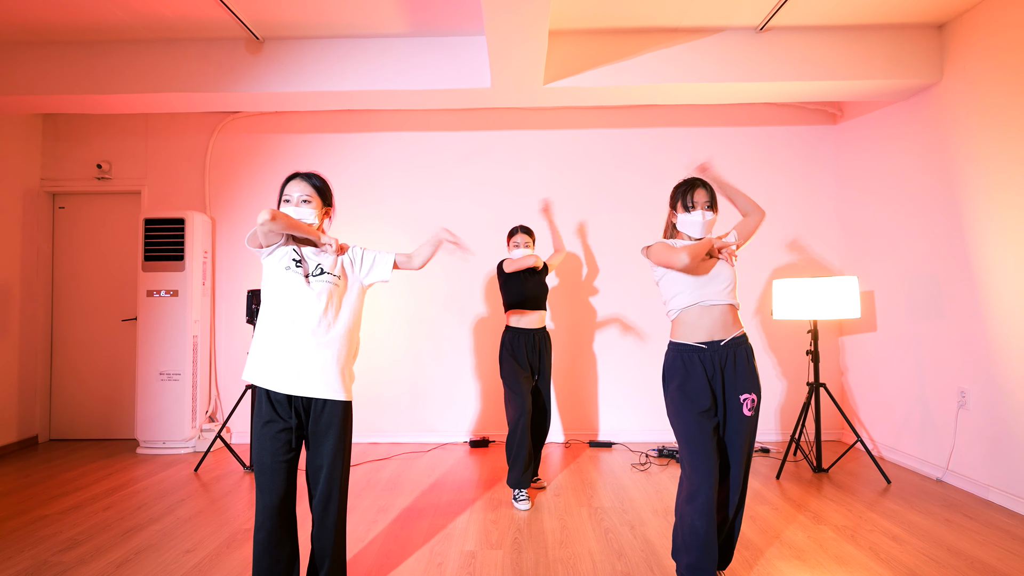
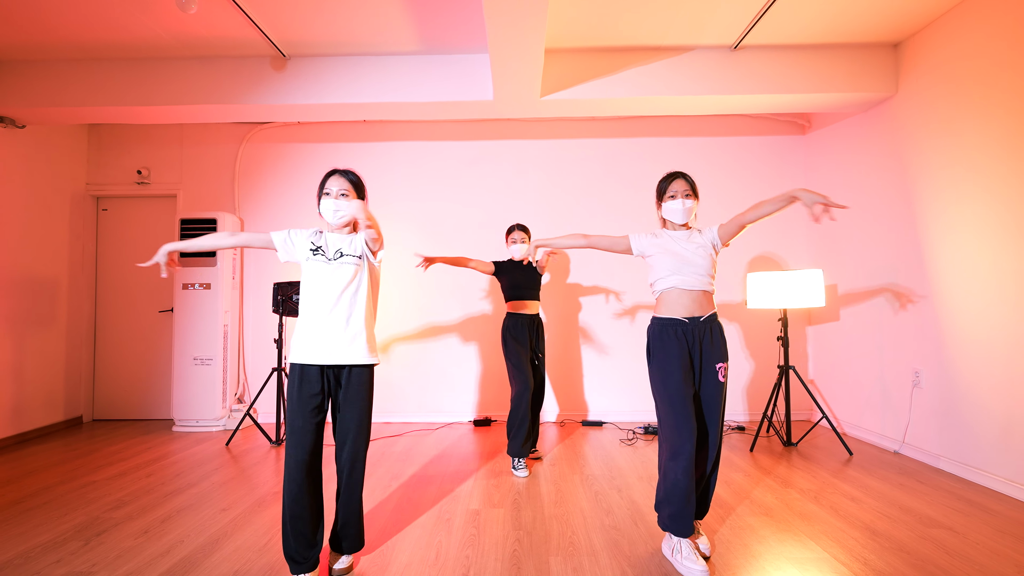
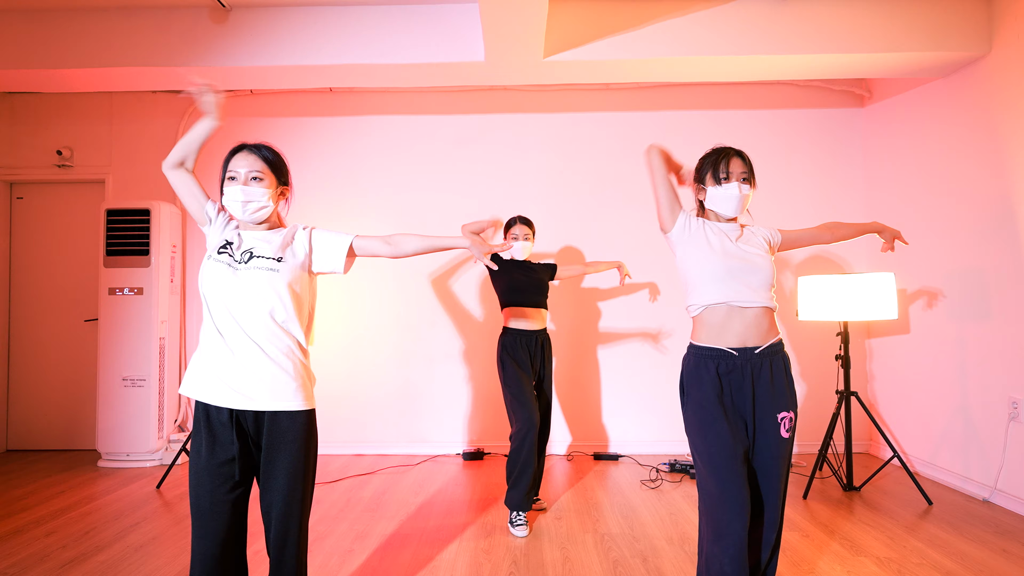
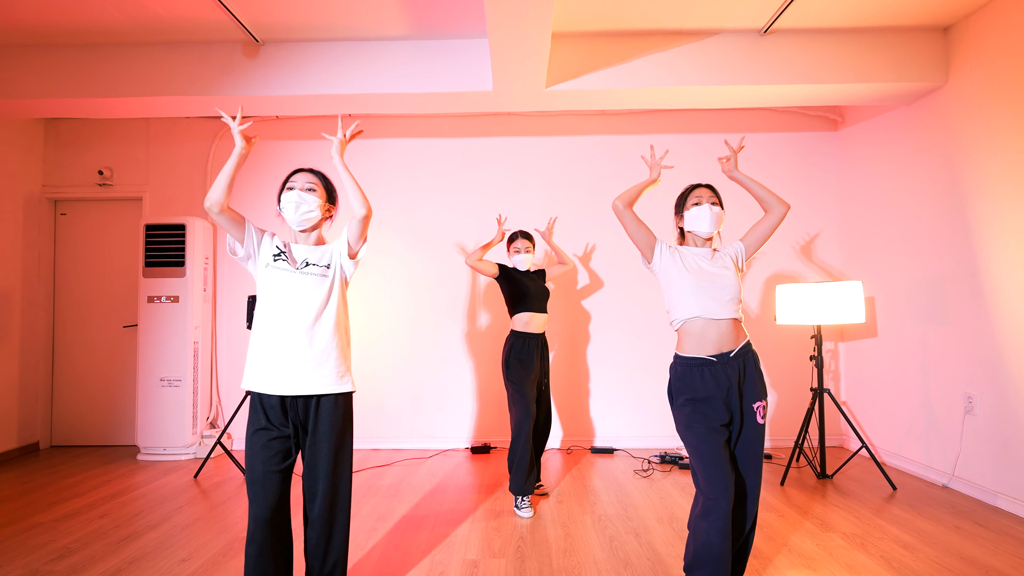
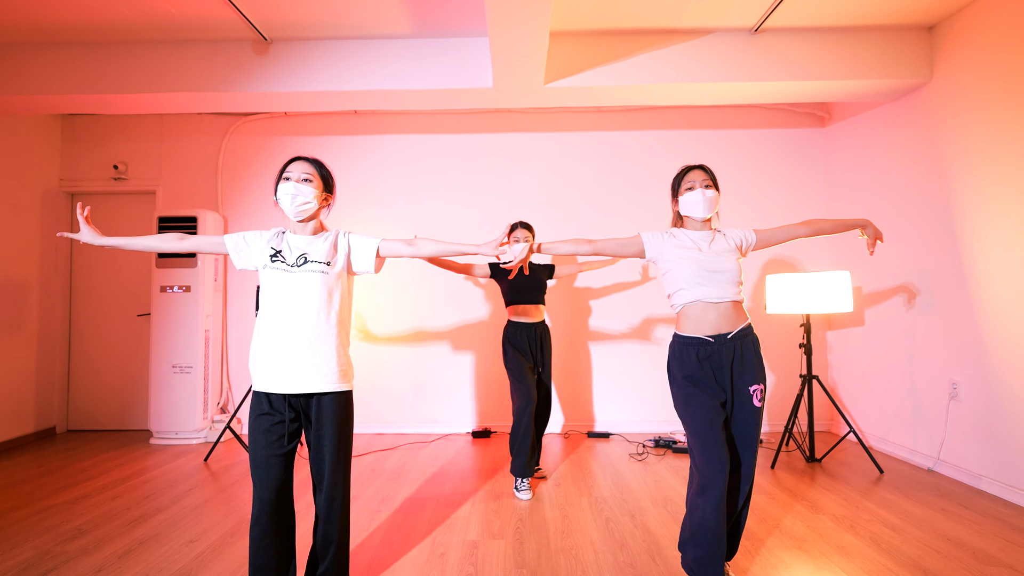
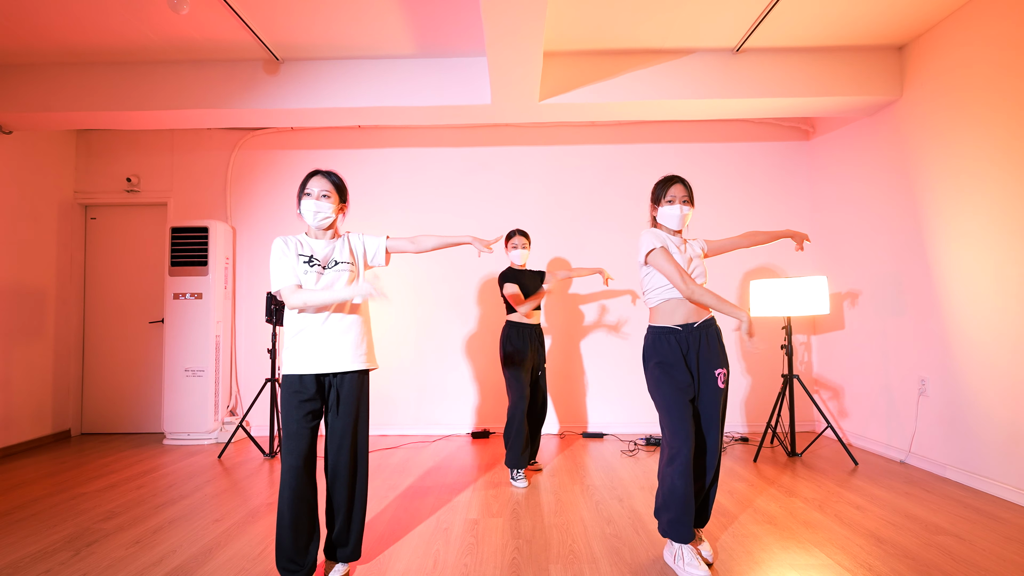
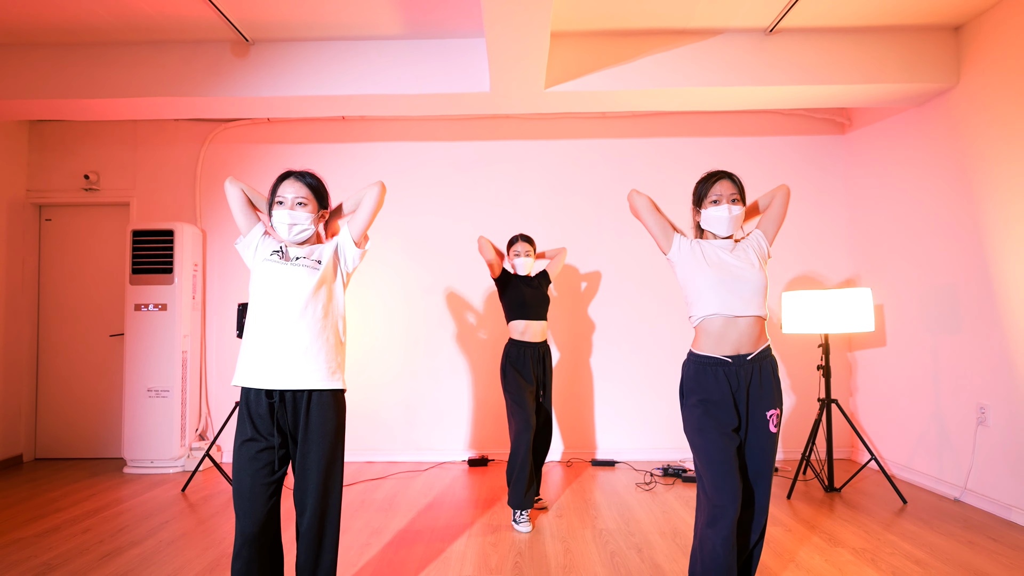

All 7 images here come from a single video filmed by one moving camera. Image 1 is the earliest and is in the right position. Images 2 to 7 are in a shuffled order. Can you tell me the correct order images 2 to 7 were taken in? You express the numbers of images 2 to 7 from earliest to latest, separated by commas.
3, 5, 2, 4, 7, 6
